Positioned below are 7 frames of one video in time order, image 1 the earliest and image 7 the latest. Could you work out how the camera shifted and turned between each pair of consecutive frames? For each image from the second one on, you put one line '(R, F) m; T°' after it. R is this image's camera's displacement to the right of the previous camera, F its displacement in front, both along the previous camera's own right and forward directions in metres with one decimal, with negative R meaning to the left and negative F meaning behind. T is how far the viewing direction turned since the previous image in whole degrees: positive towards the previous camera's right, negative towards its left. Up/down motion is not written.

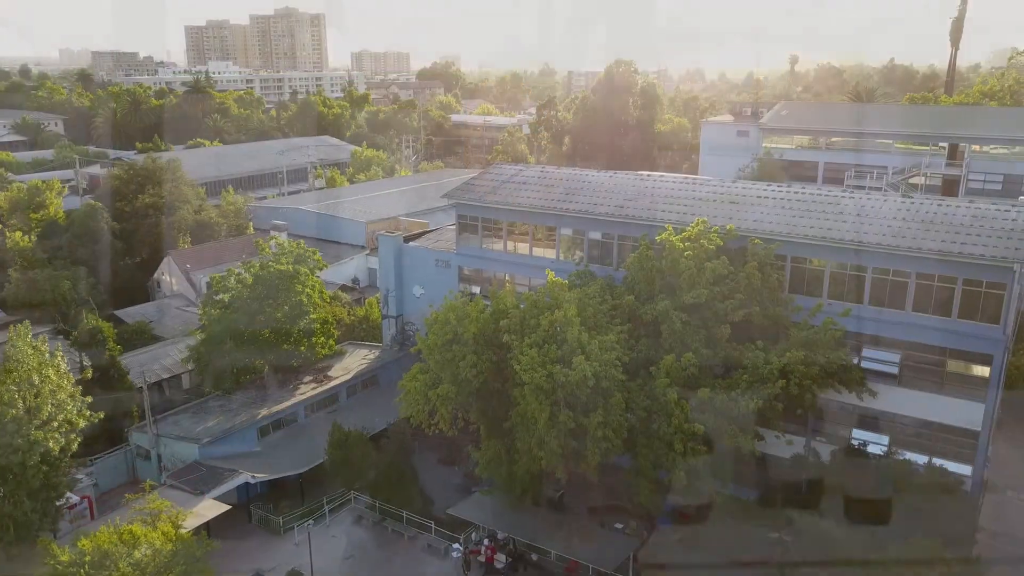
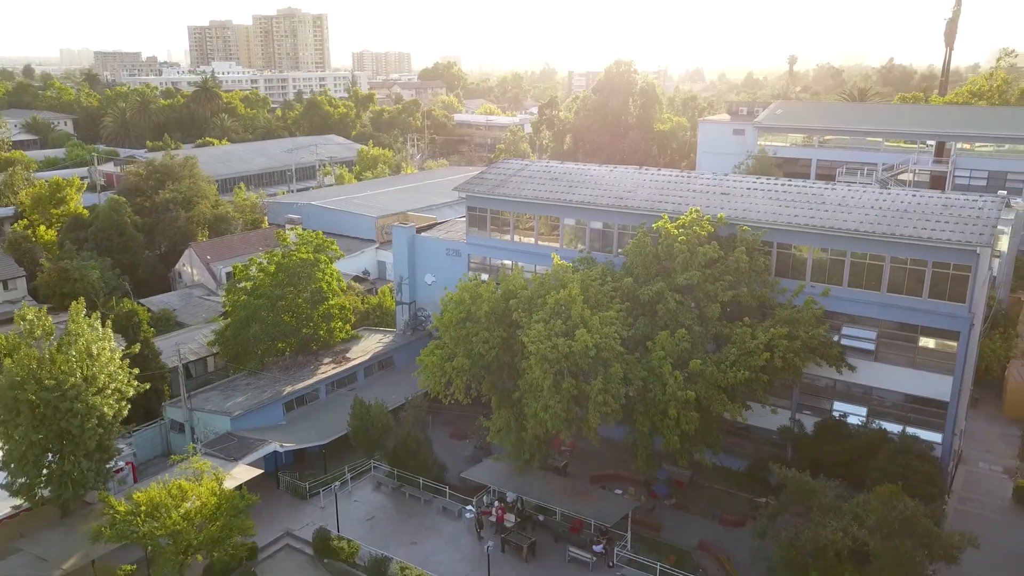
(-0.2, -1.6) m; 0°
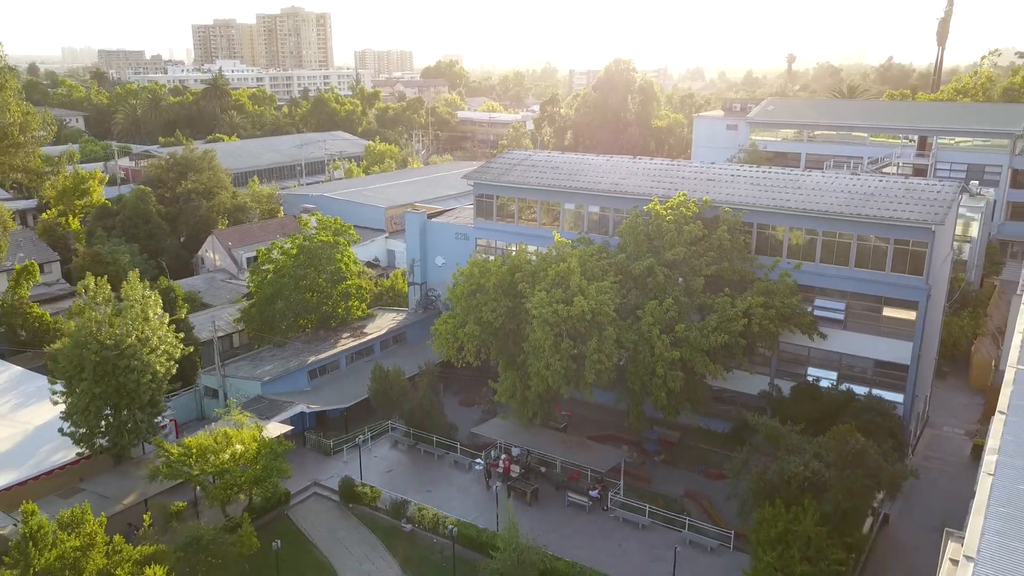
(-0.1, -2.1) m; 0°
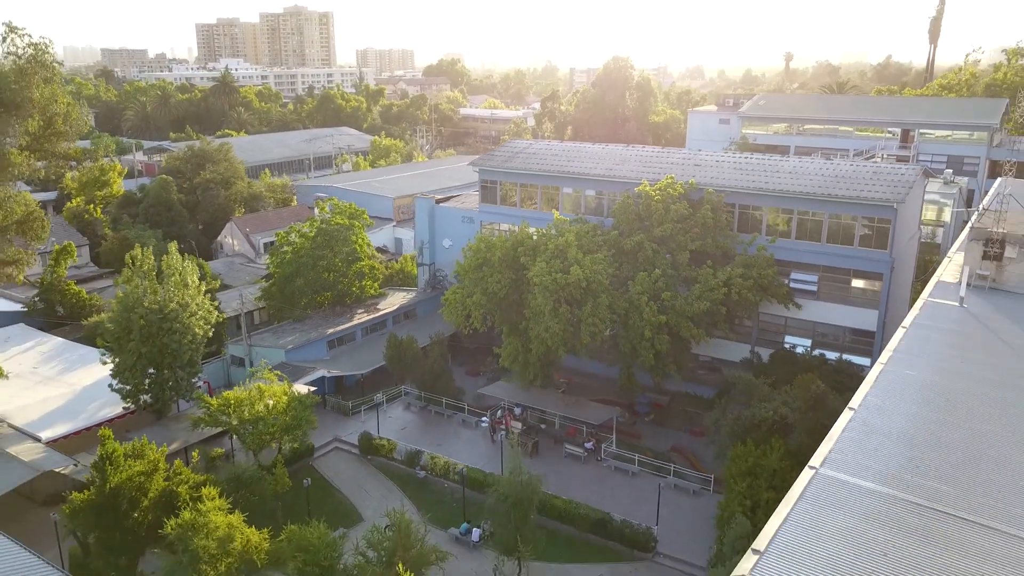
(-0.1, -2.1) m; 0°
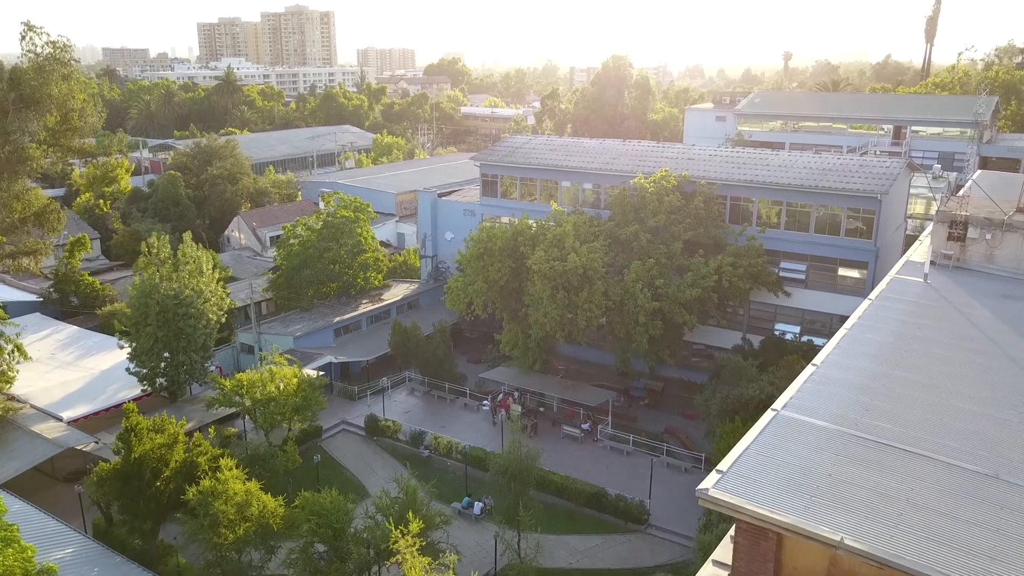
(0.0, -0.9) m; 0°
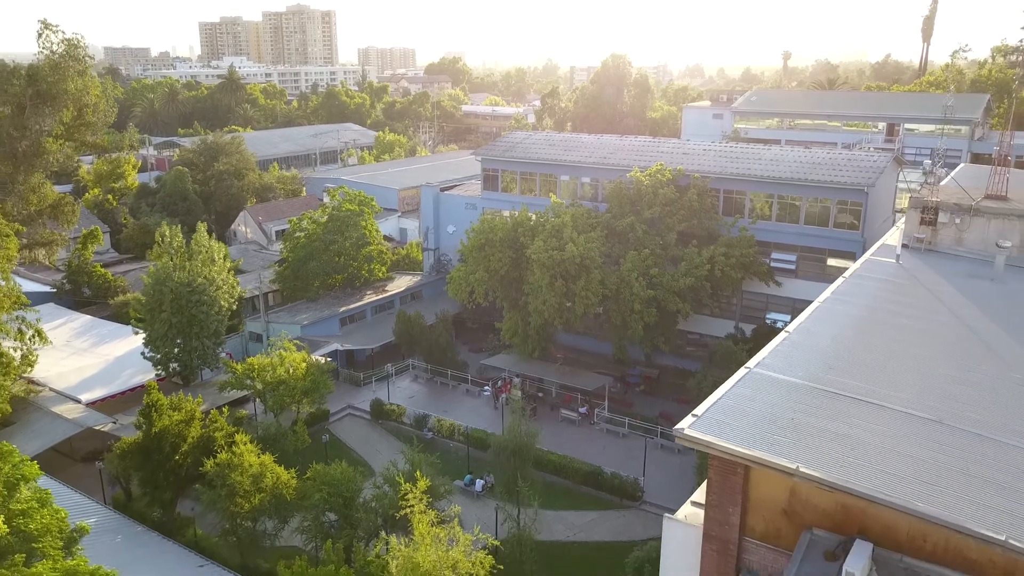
(0.0, -0.9) m; 0°
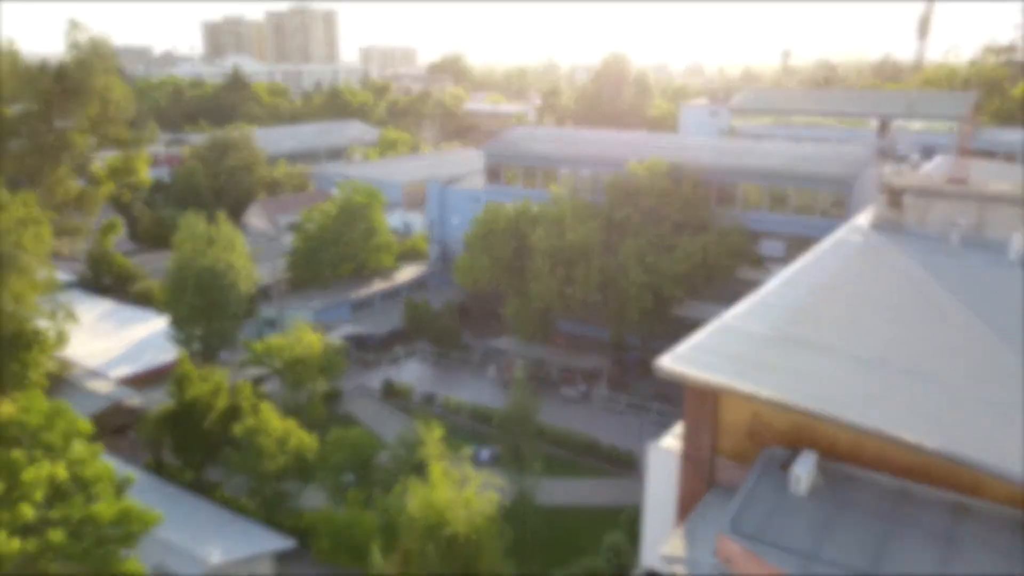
(-0.1, -1.4) m; 0°
